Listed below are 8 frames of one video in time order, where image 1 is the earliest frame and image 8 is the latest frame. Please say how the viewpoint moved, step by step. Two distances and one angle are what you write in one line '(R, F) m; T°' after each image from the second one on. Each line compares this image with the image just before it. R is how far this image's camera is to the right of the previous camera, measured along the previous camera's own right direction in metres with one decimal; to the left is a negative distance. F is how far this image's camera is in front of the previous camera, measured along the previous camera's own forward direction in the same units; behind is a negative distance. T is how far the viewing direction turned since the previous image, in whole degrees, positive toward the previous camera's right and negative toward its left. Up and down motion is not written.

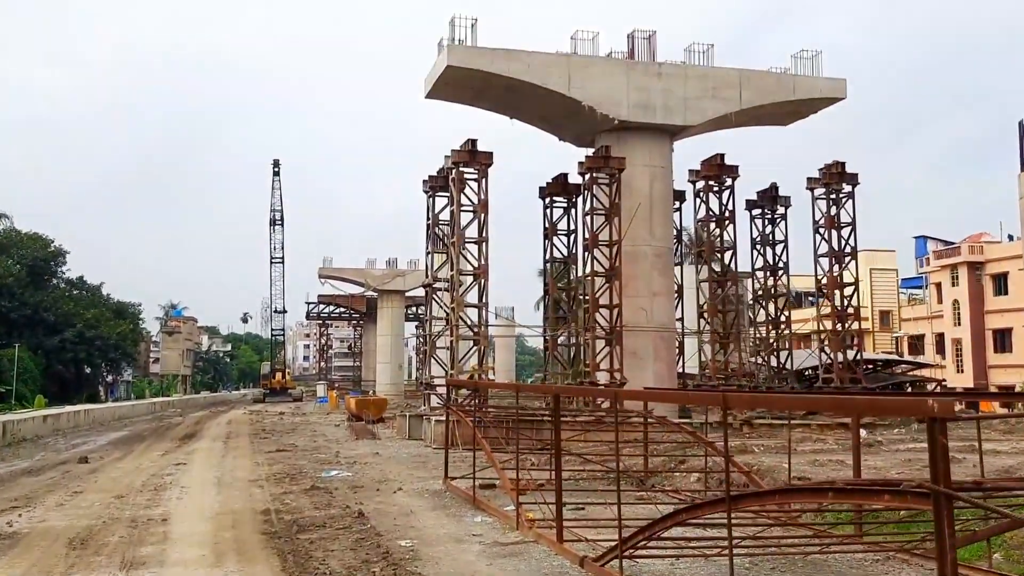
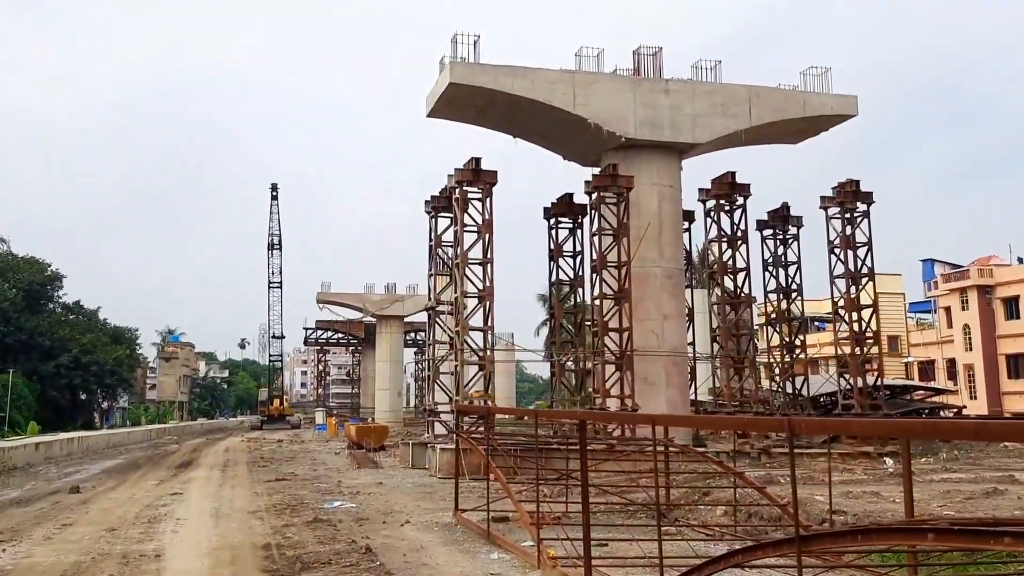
(-0.2, +0.8) m; 0°
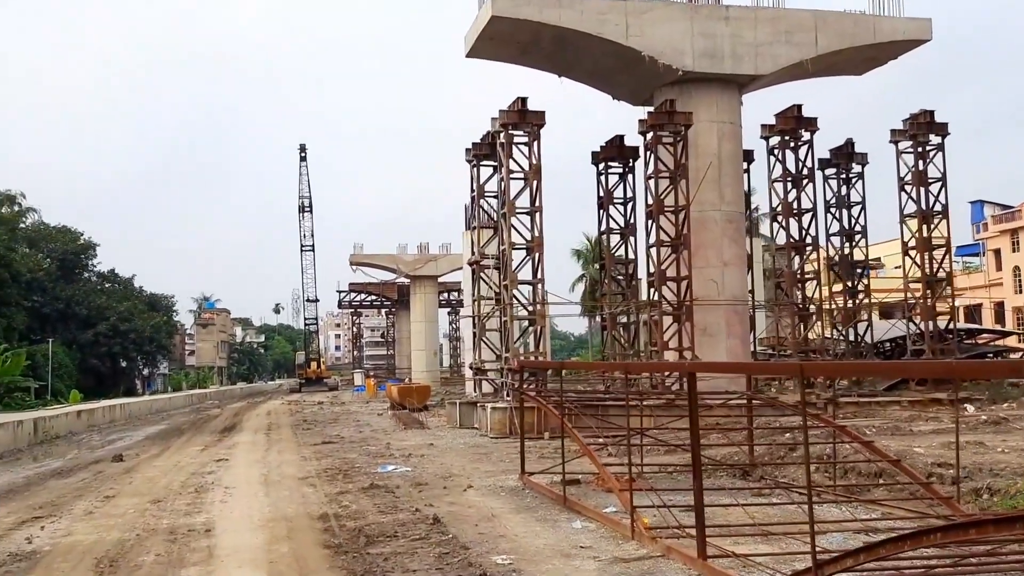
(-0.5, +1.2) m; -2°
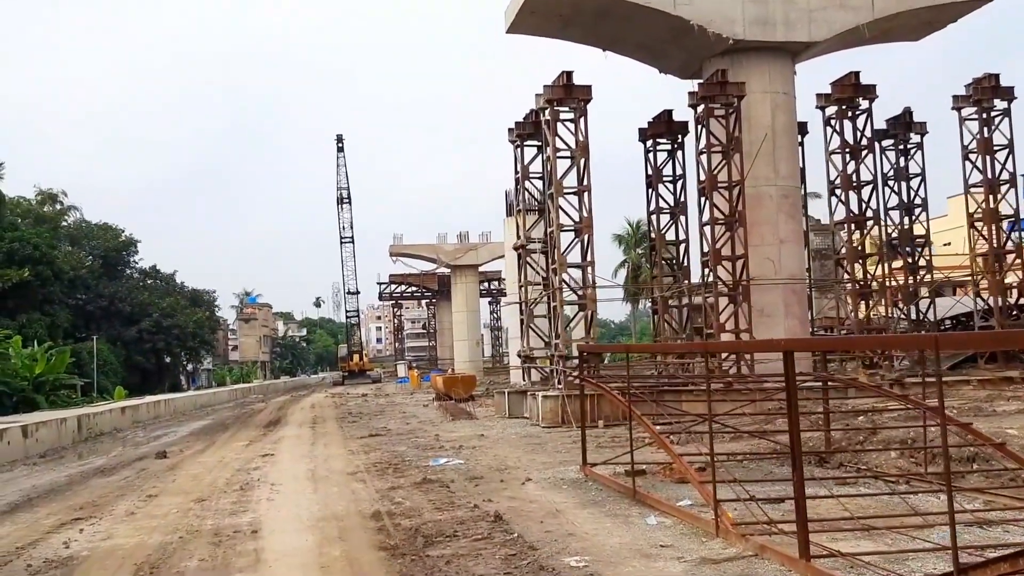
(-0.2, +0.8) m; -2°
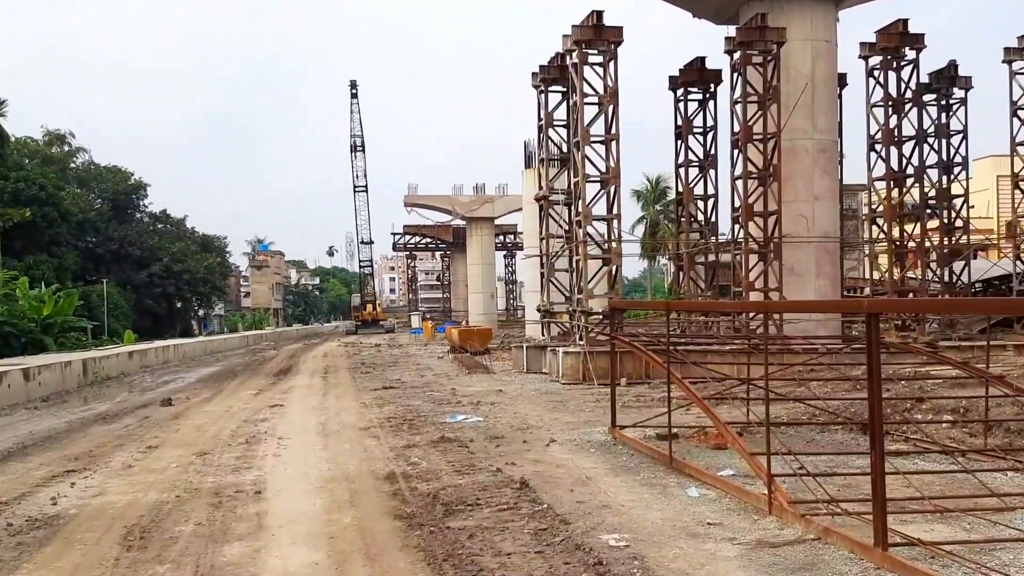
(-0.2, +1.0) m; -1°
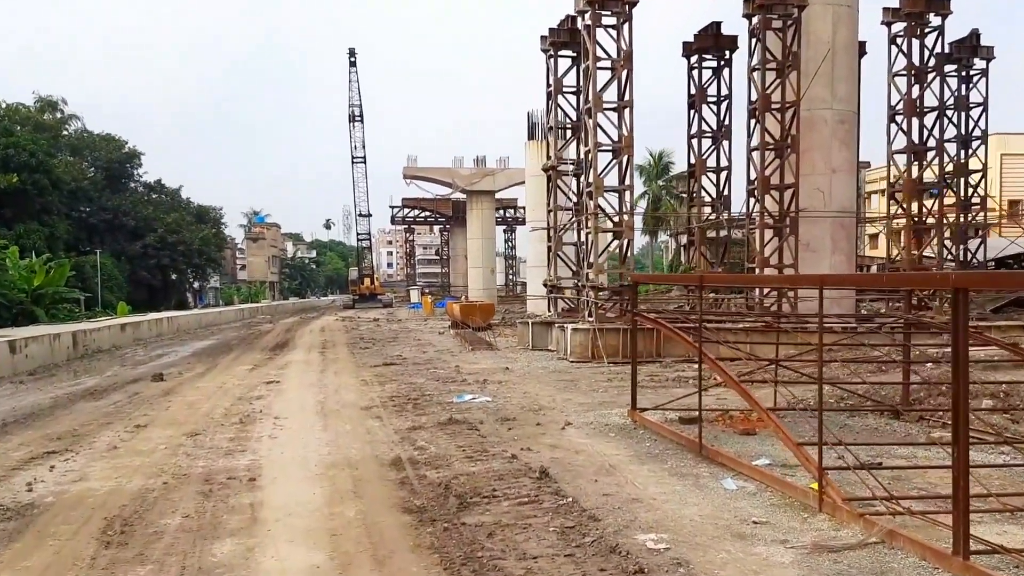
(-0.2, +0.8) m; 0°
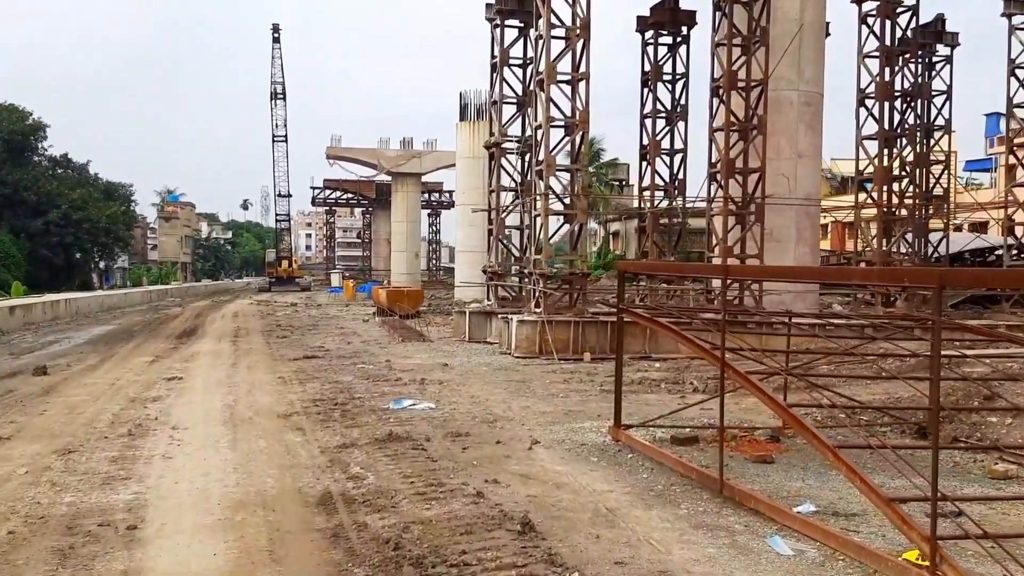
(-0.4, +2.2) m; +5°
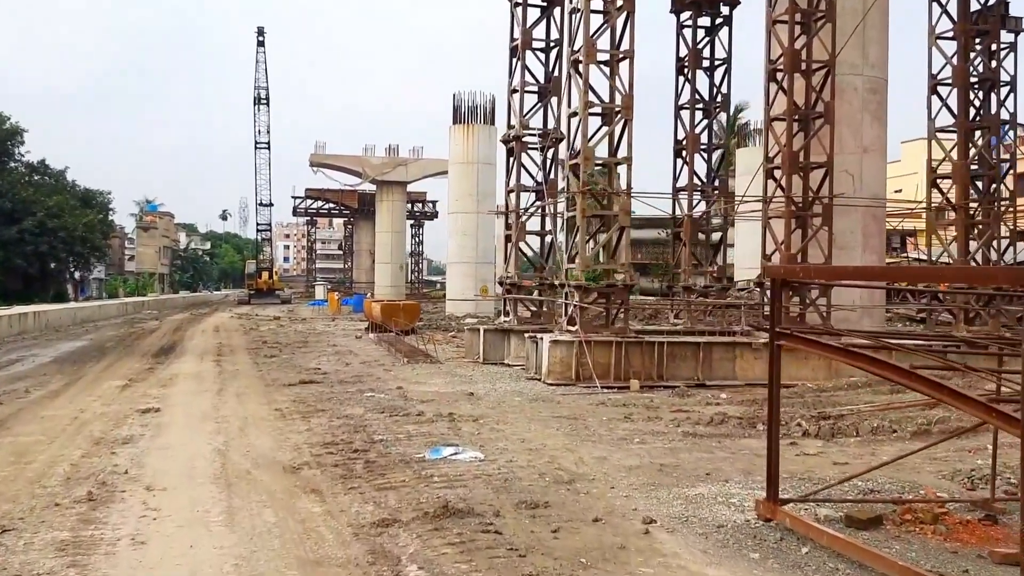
(-0.9, +2.7) m; +1°
